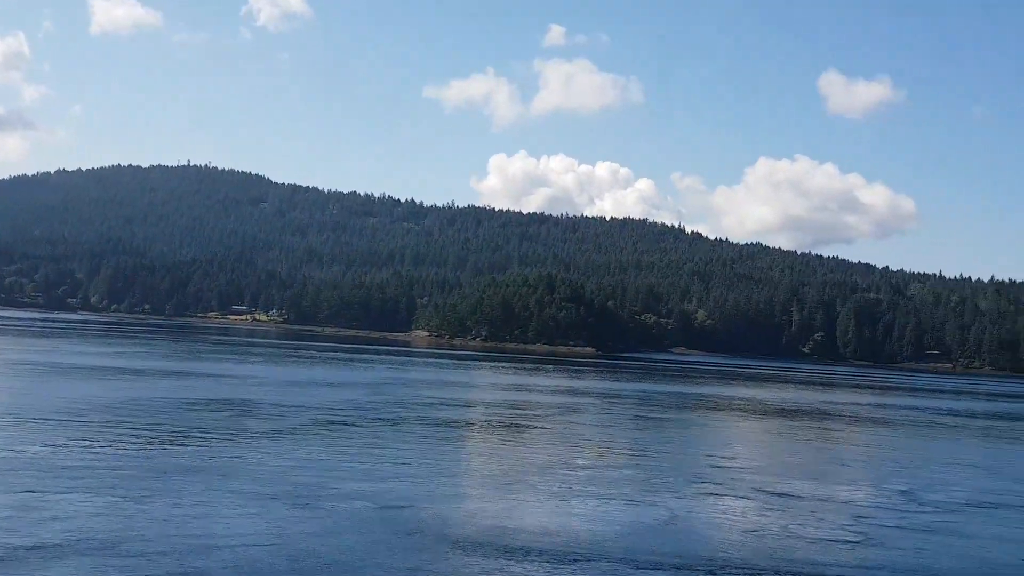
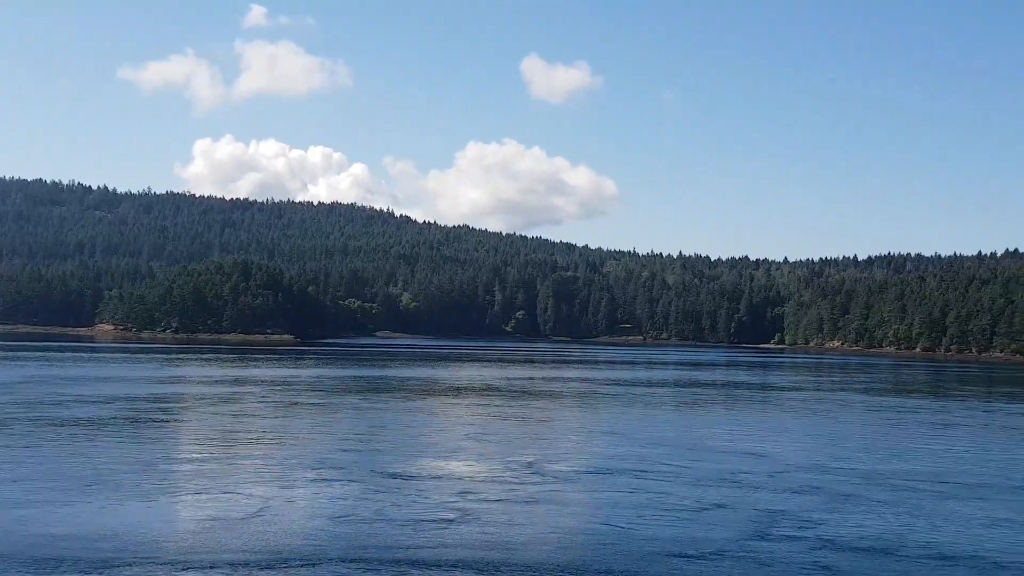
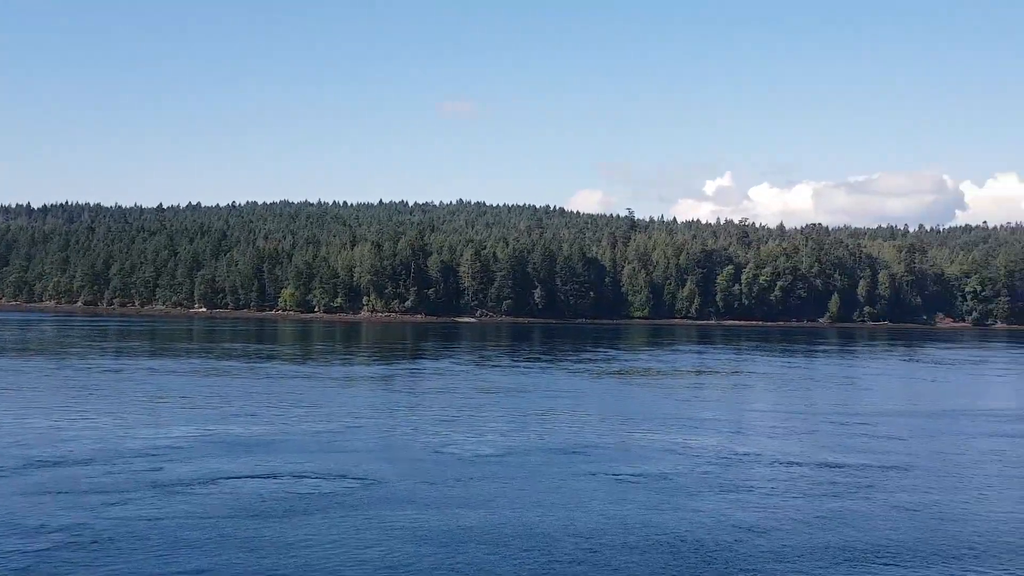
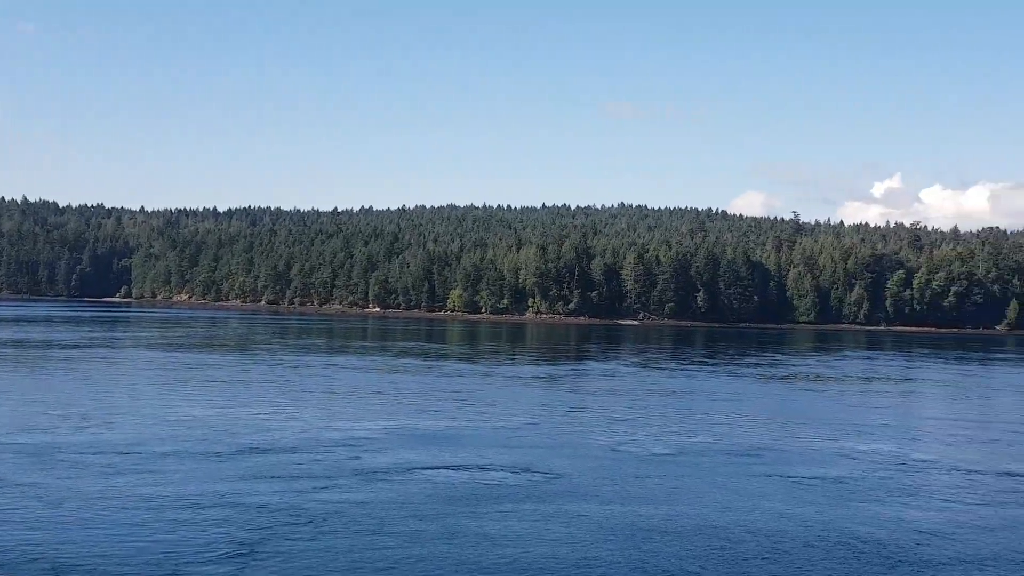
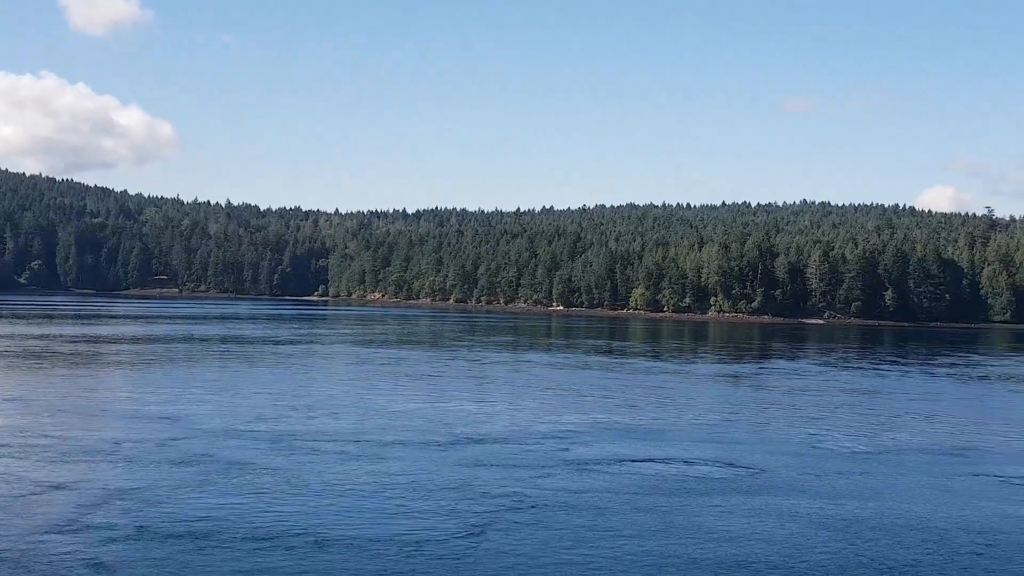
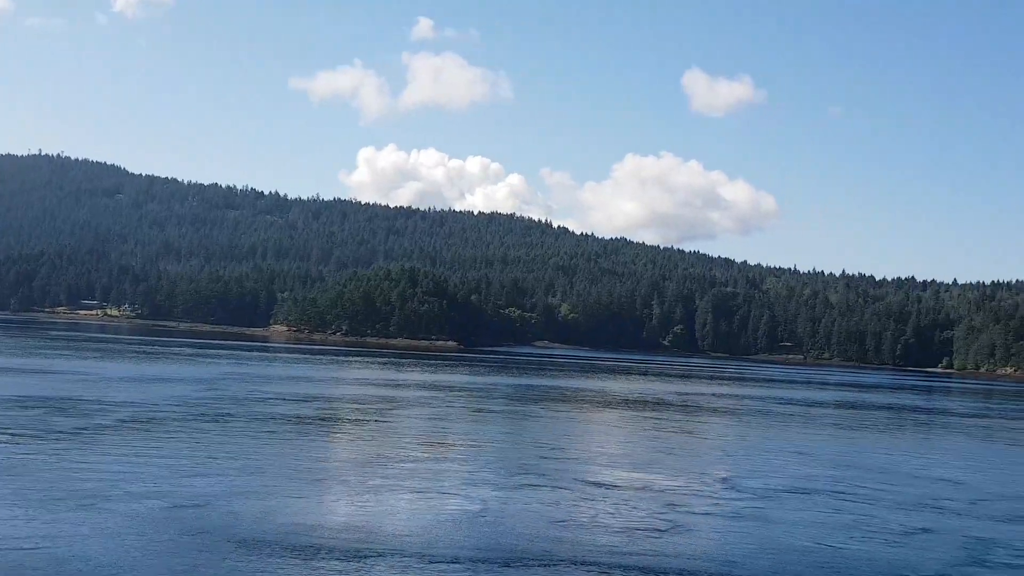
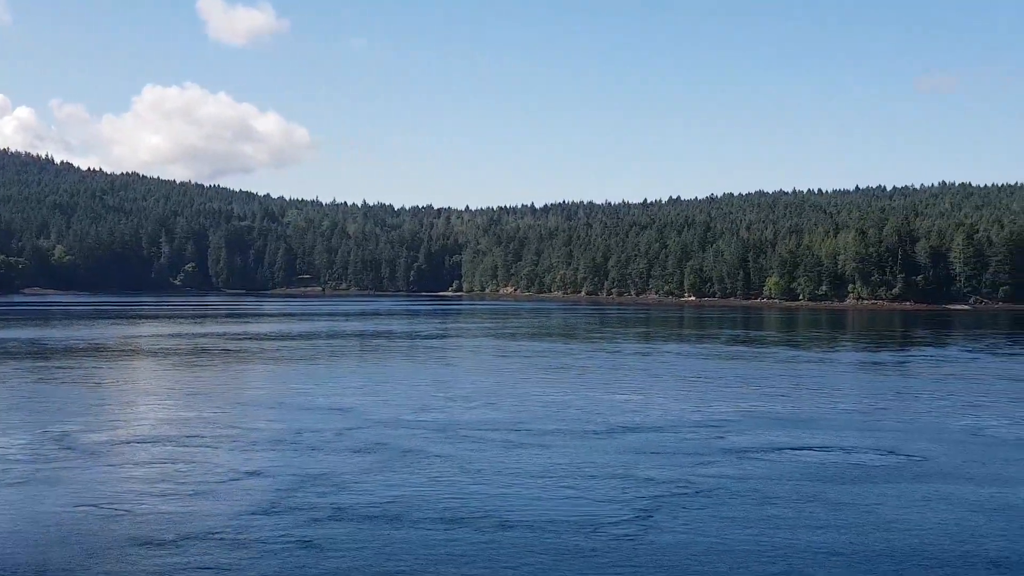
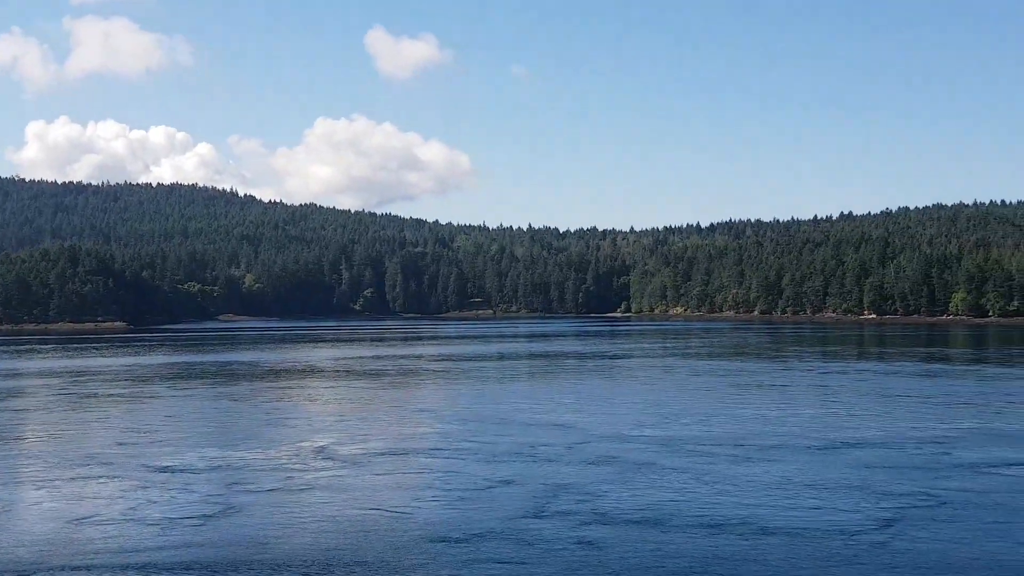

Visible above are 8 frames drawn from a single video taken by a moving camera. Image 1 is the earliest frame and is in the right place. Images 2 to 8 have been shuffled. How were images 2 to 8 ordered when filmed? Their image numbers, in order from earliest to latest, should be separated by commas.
6, 2, 8, 7, 5, 4, 3
